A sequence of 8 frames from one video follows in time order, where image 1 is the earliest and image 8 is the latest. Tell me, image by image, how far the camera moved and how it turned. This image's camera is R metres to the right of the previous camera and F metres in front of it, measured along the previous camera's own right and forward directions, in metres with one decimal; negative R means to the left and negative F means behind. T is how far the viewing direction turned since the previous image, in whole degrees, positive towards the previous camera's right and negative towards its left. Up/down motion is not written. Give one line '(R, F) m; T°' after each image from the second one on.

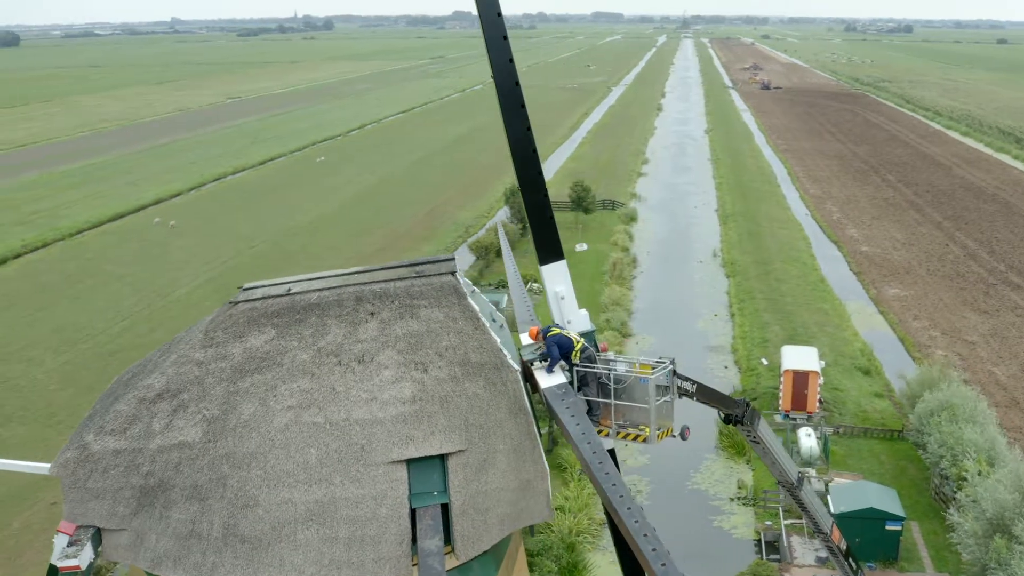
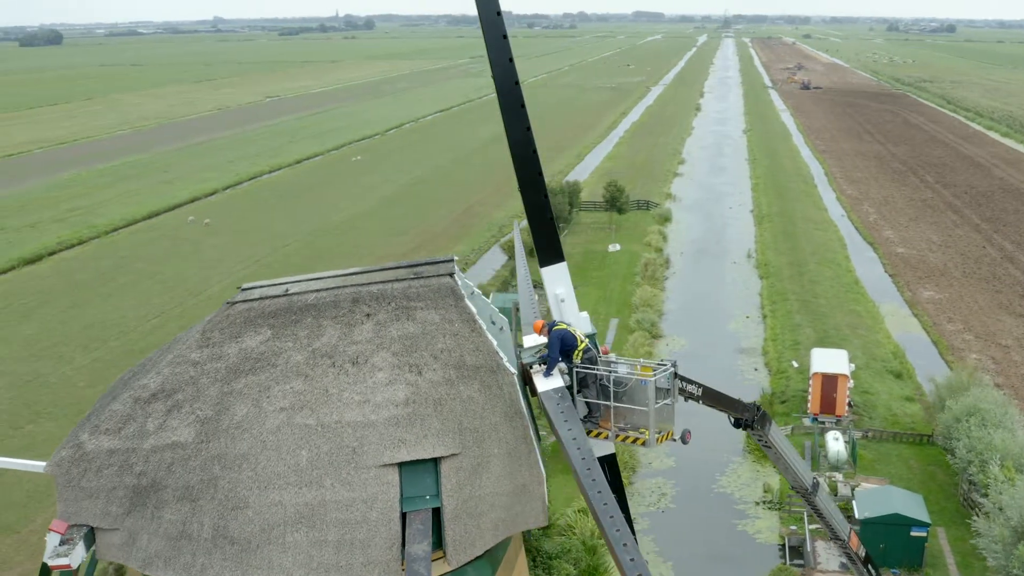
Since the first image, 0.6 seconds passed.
(+0.2, +0.1) m; -2°
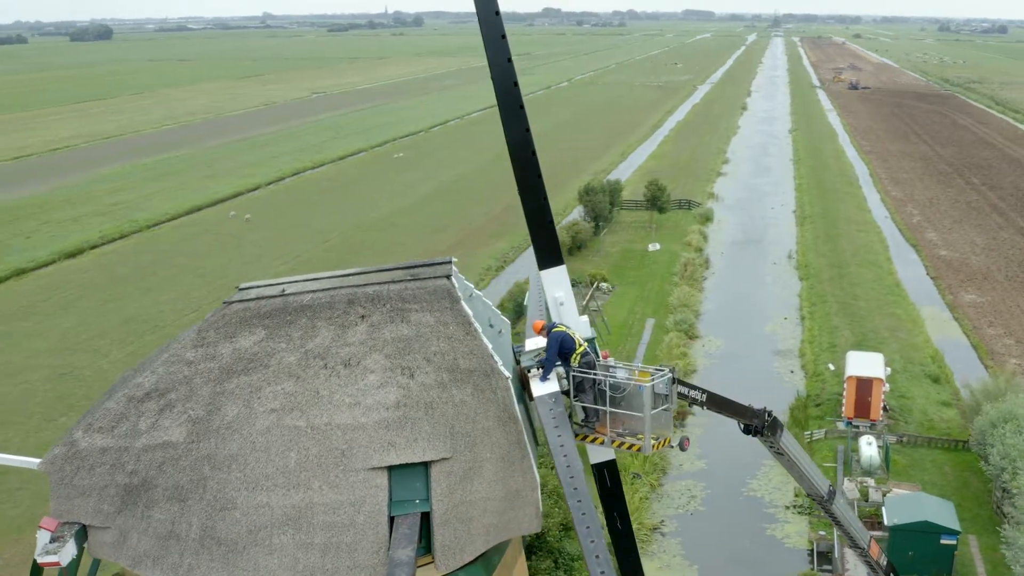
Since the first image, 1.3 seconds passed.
(+0.3, +0.1) m; -2°
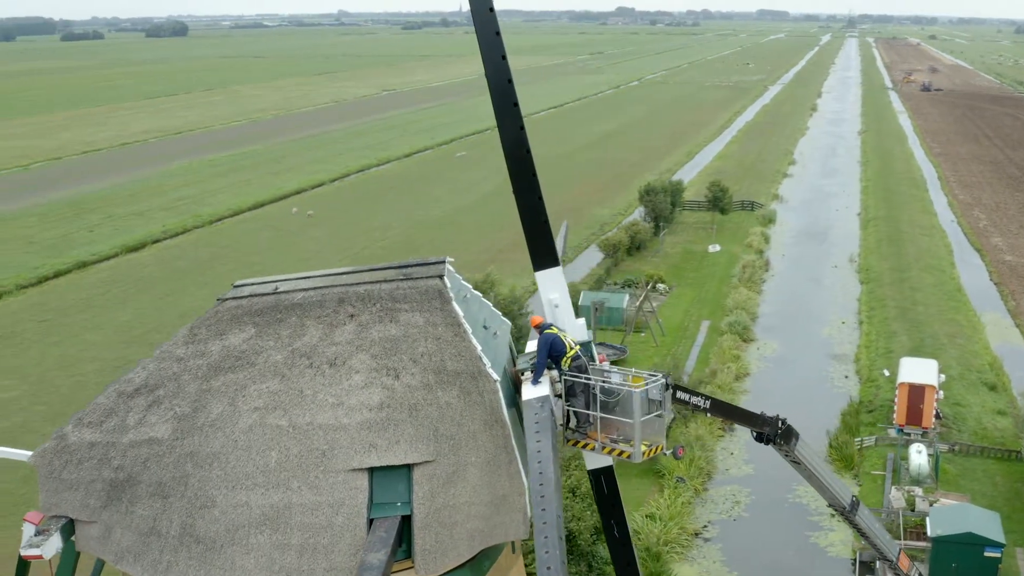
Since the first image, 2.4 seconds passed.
(+0.4, +0.1) m; -3°
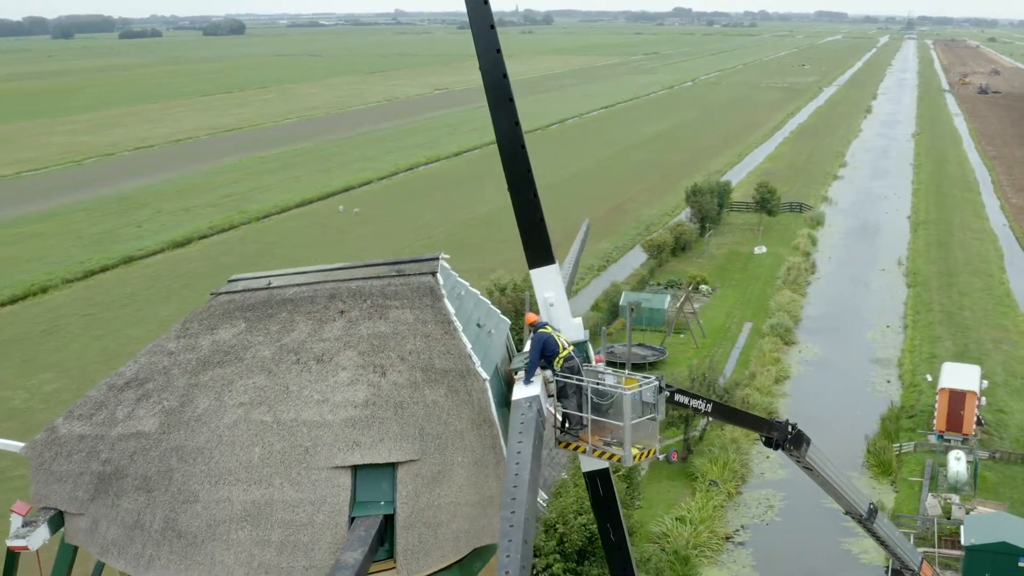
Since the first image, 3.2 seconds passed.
(+0.3, +0.1) m; -2°
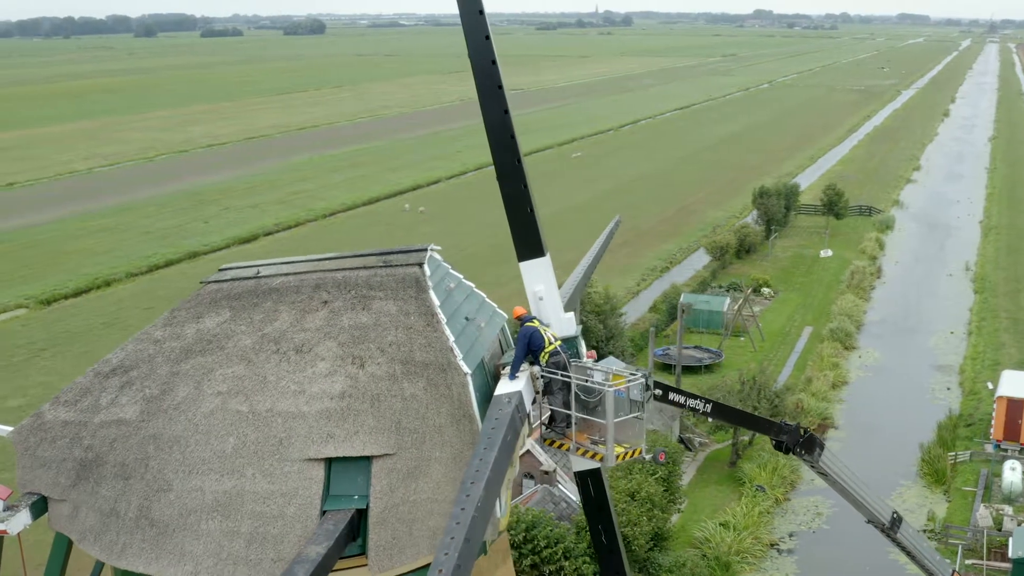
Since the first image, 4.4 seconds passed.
(+0.5, +0.2) m; -3°
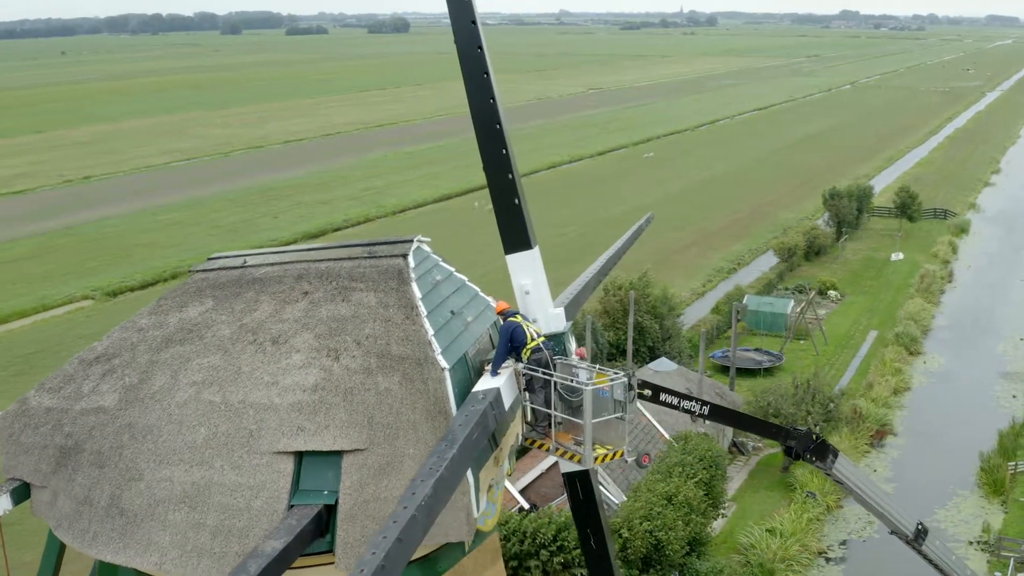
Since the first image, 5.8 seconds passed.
(+0.5, +0.2) m; -3°
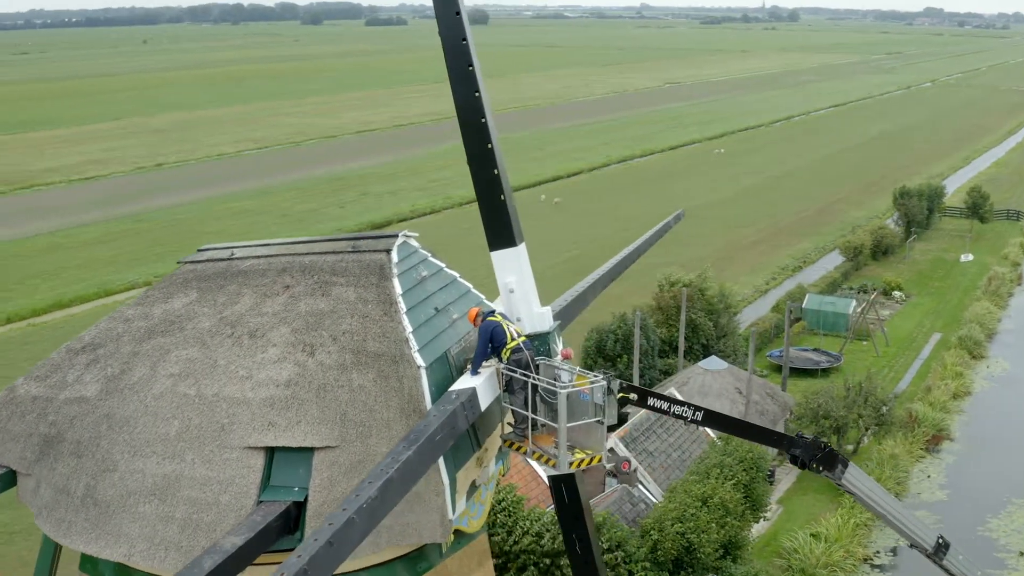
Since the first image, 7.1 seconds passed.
(+0.5, +0.1) m; -3°
